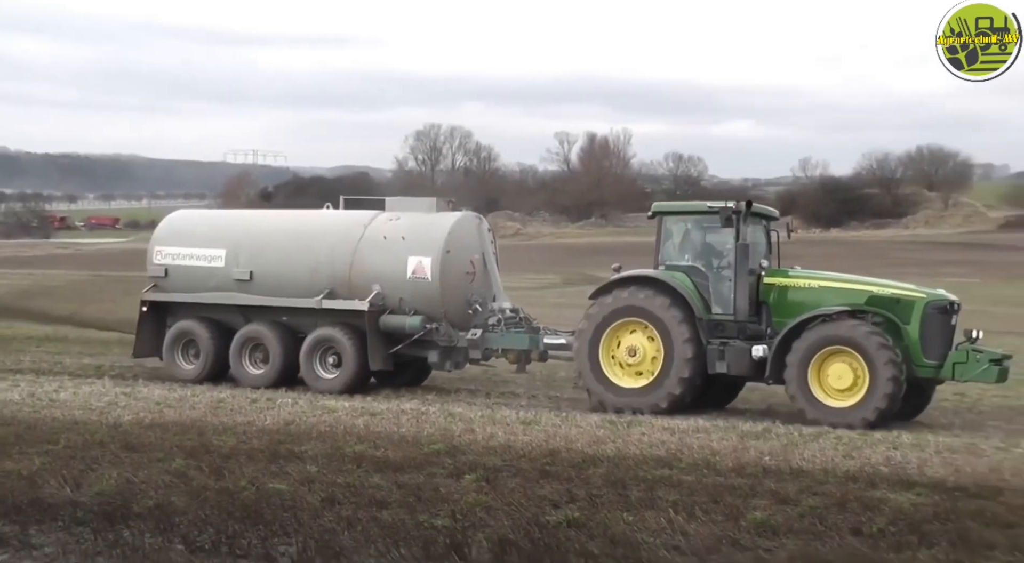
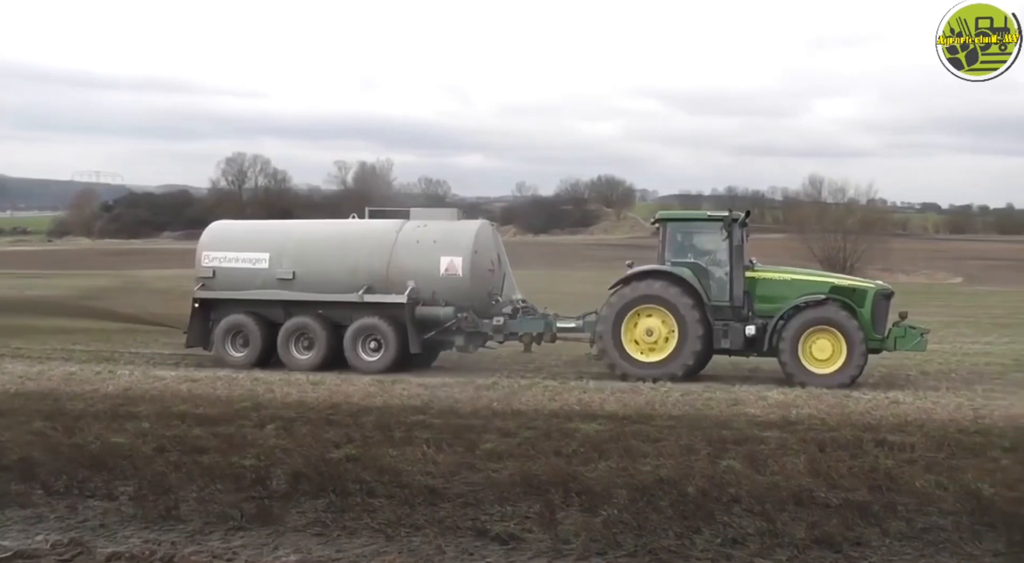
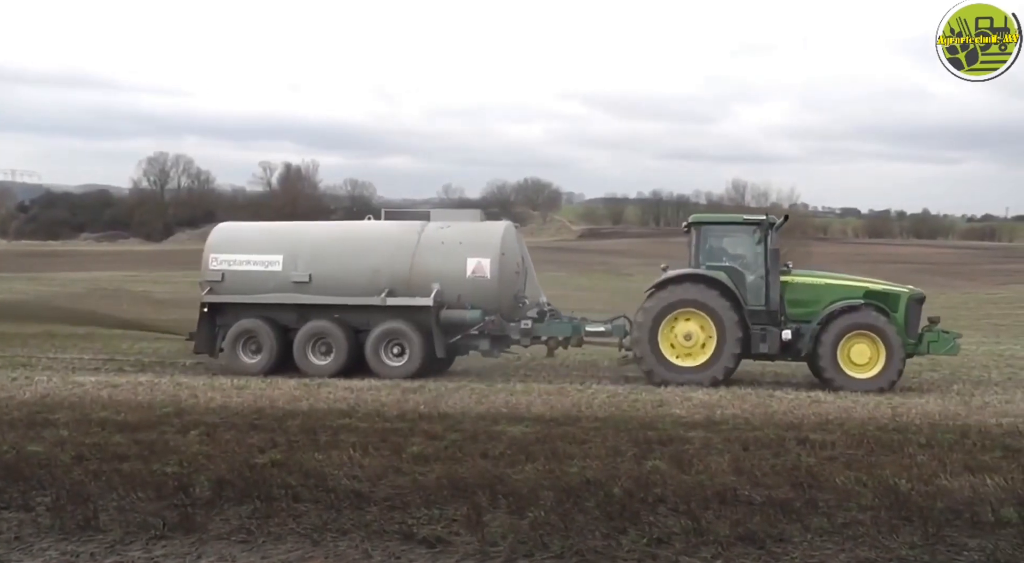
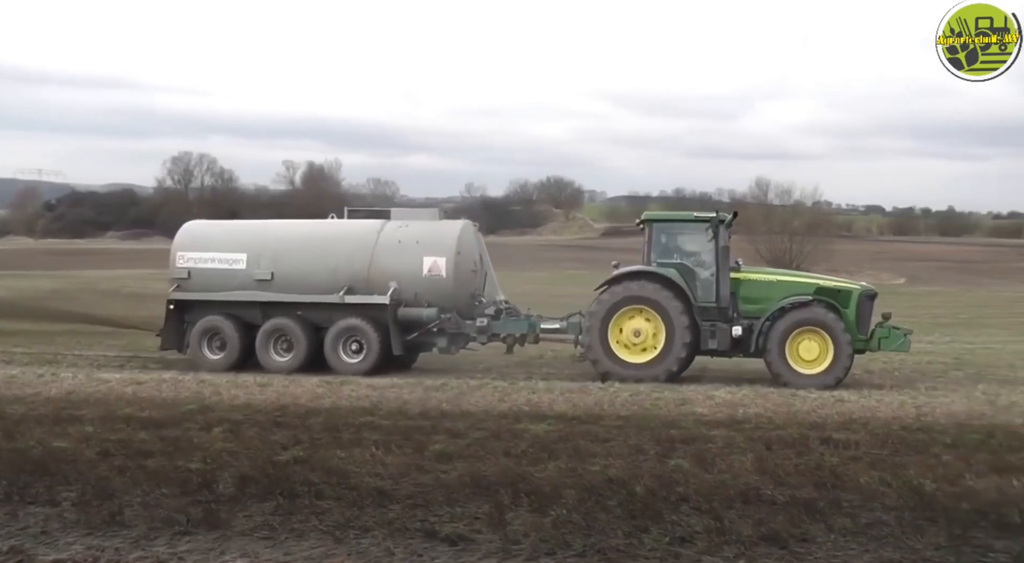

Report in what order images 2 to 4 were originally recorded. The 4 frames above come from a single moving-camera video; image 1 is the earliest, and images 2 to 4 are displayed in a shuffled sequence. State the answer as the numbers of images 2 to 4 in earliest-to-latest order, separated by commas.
2, 4, 3
